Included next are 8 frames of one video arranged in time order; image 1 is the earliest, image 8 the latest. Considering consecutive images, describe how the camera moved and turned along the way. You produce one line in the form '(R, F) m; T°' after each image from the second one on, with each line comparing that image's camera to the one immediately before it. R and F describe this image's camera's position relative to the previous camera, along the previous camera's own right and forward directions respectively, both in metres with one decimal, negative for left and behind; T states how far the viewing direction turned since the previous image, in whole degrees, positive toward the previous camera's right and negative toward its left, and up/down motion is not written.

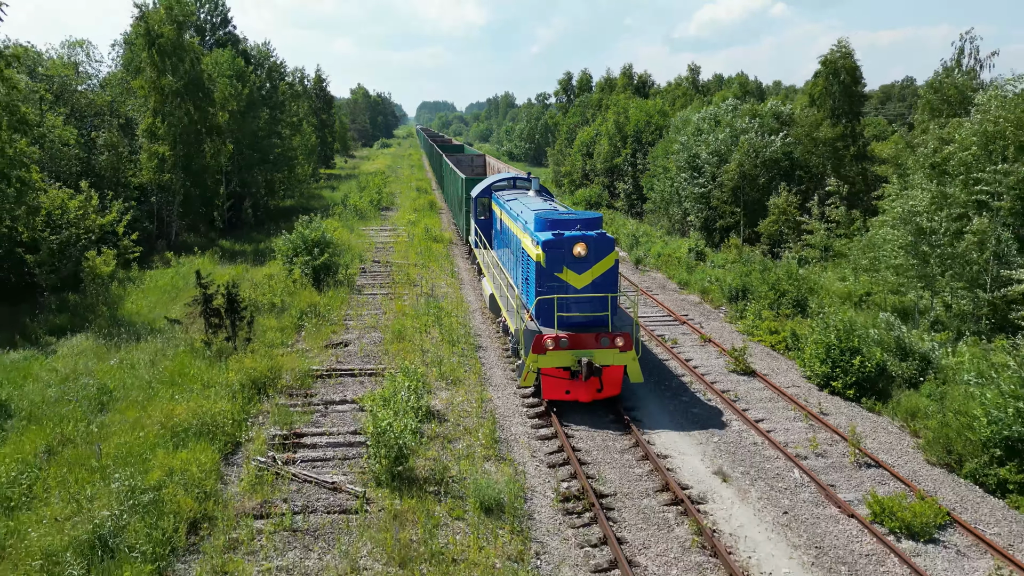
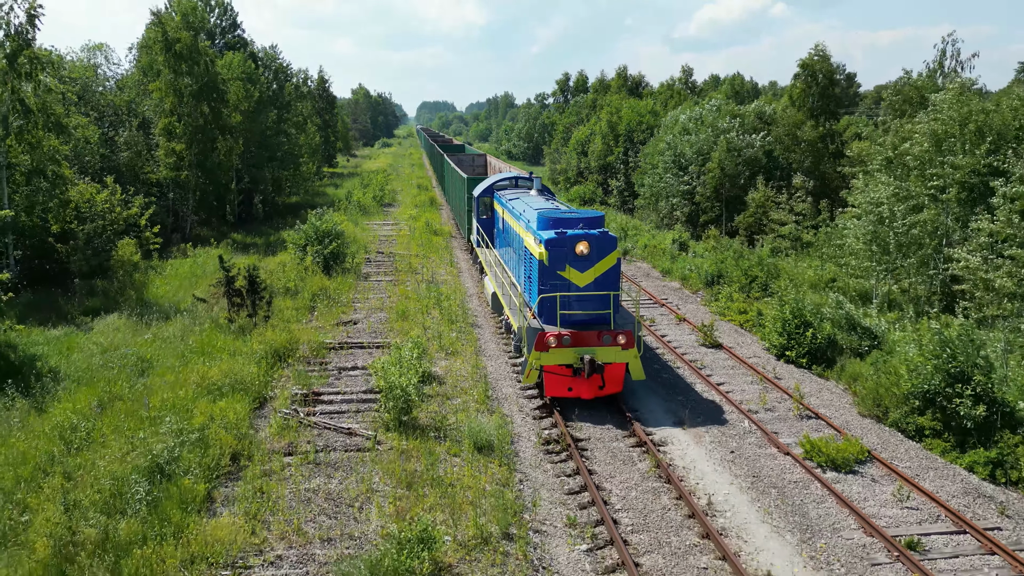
(+0.1, -1.3) m; 0°
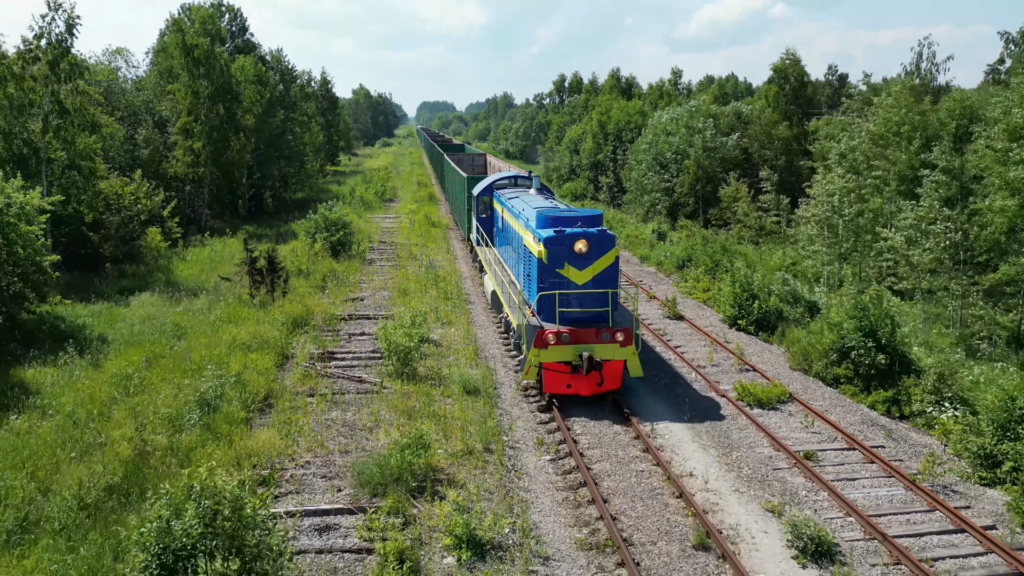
(+0.3, -1.7) m; 0°
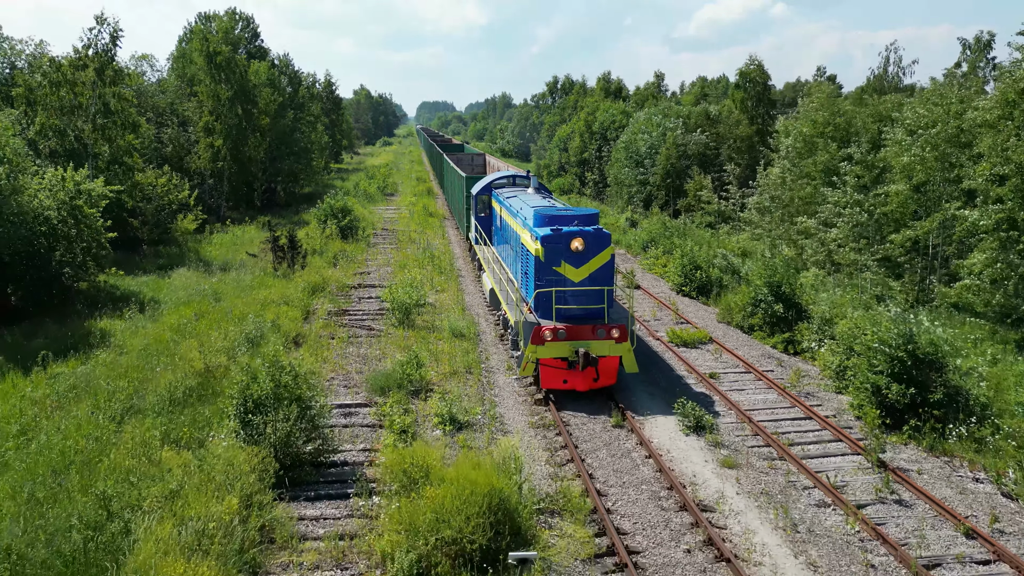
(+0.4, -2.7) m; 0°
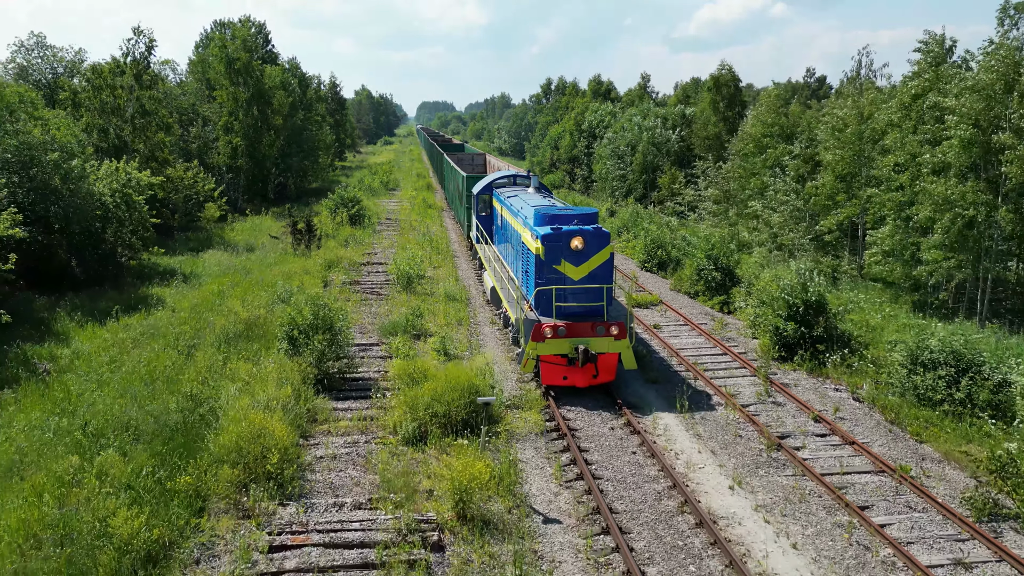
(+0.4, -2.7) m; 0°
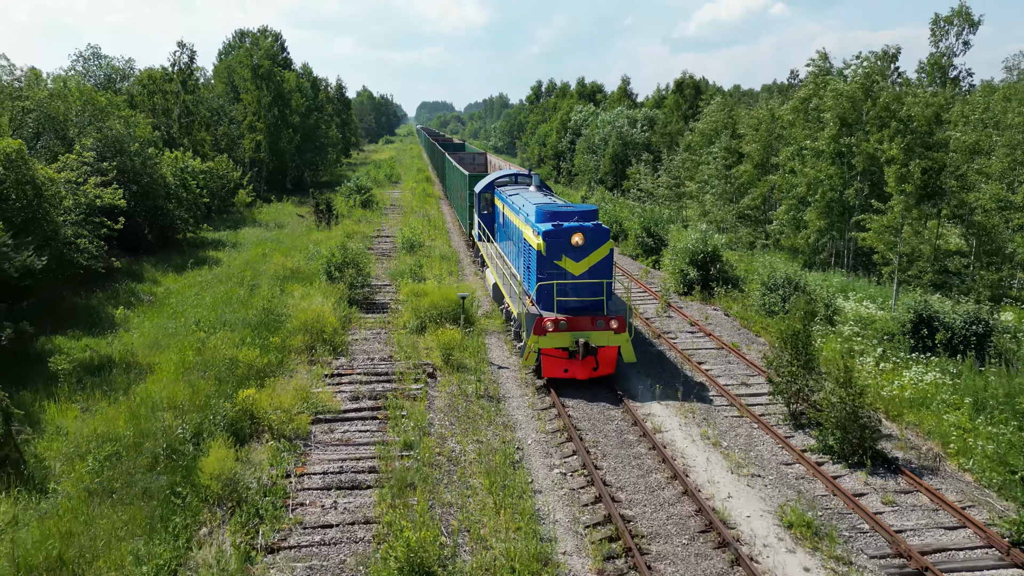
(+0.6, -4.4) m; 0°
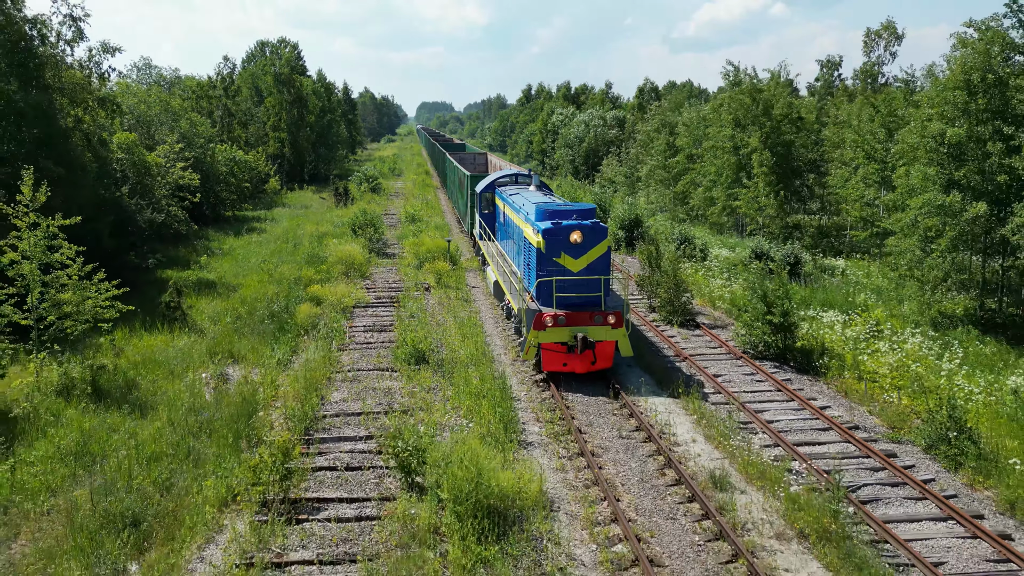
(+0.8, -5.8) m; 0°
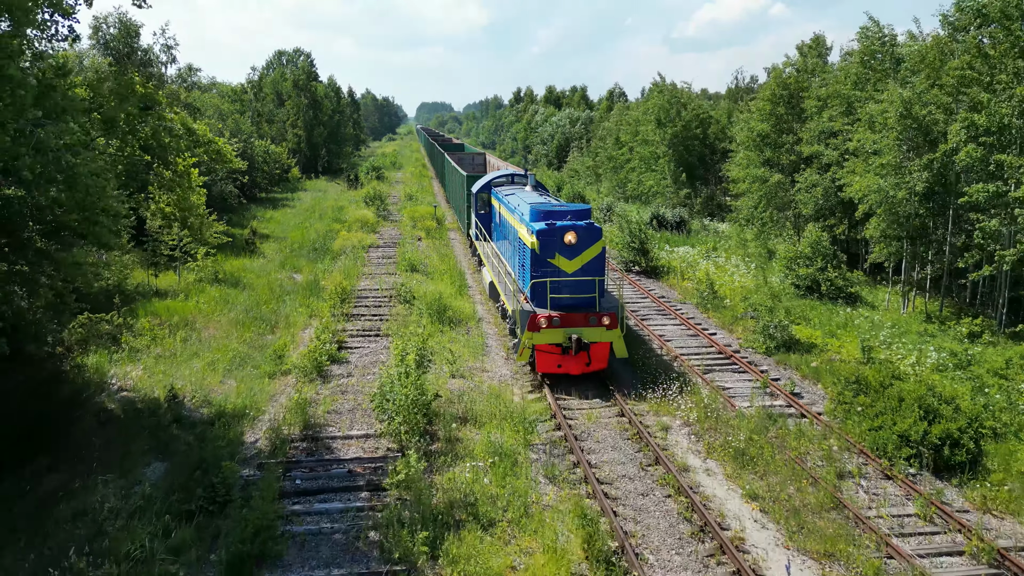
(+1.2, -7.3) m; 0°
